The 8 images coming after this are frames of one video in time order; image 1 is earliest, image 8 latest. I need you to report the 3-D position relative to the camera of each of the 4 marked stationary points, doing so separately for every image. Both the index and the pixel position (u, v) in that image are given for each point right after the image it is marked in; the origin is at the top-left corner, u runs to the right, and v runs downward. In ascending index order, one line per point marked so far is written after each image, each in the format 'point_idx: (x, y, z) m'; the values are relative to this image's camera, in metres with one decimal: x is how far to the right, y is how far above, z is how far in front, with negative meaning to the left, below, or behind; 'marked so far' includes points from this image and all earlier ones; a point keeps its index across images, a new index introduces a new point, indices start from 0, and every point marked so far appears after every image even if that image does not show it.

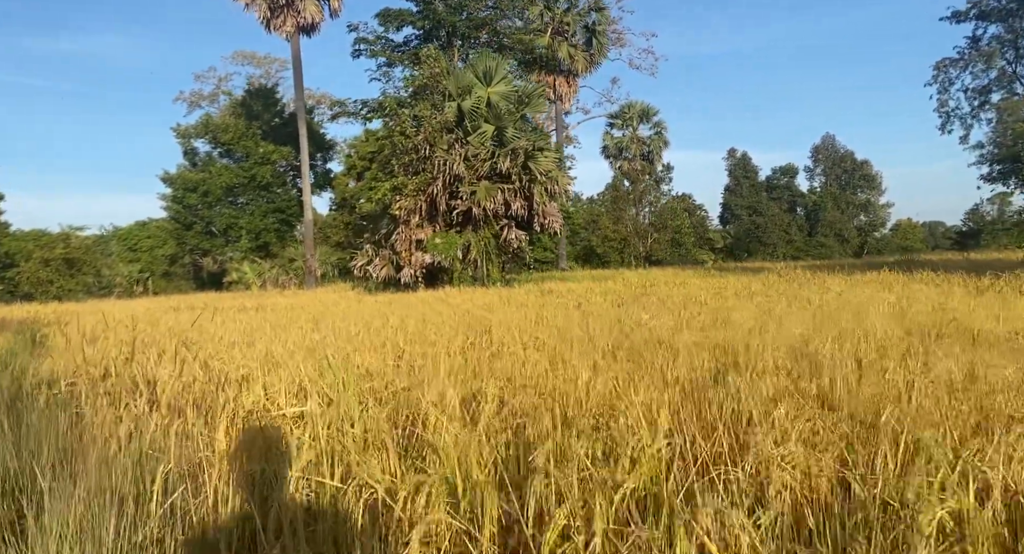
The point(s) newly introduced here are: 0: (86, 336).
0: (-3.7, -0.5, +6.2) m
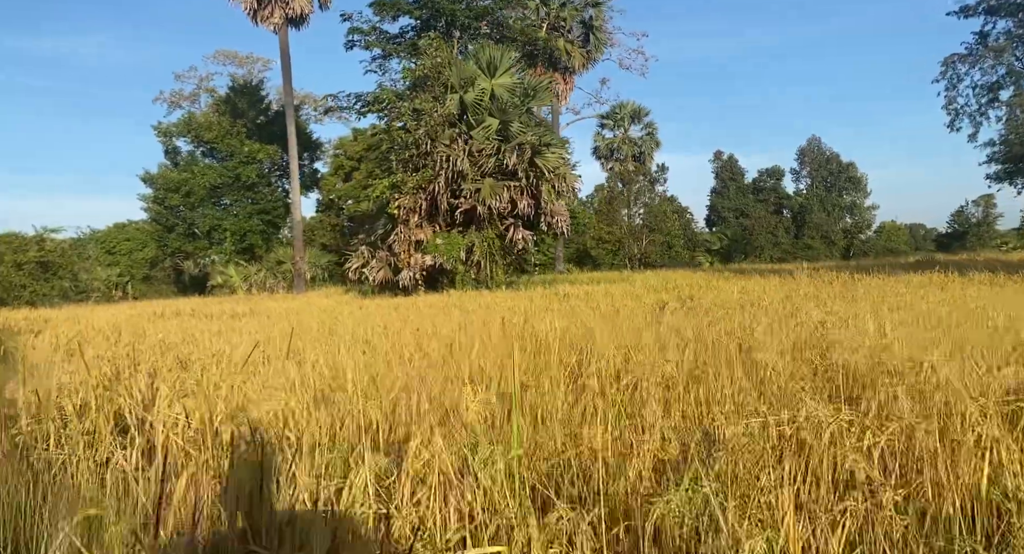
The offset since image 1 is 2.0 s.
0: (-3.3, -0.5, +5.3) m
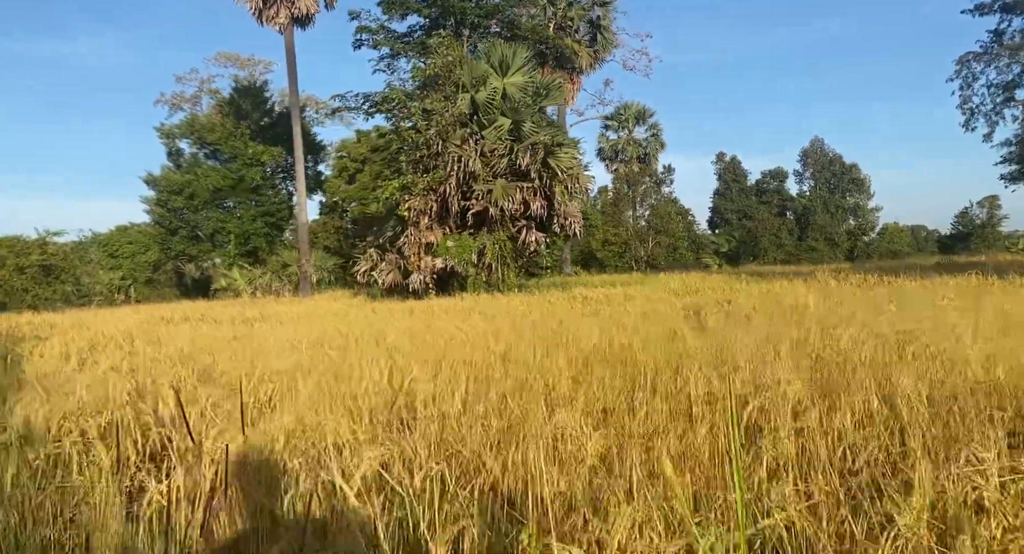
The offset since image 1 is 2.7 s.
0: (-3.1, -0.6, +5.0) m
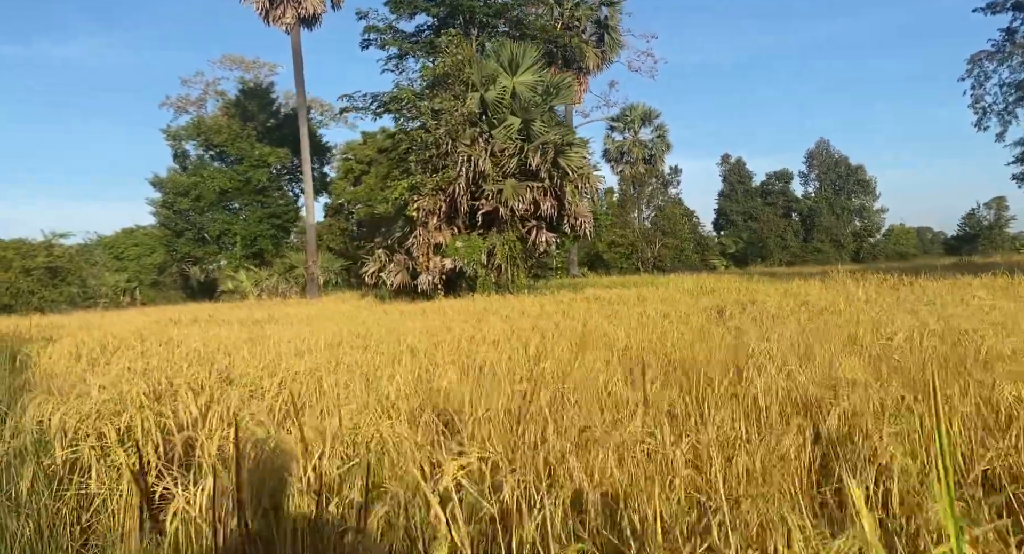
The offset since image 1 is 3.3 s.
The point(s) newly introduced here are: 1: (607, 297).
0: (-2.9, -0.6, +4.9) m
1: (+1.4, -0.3, +10.5) m
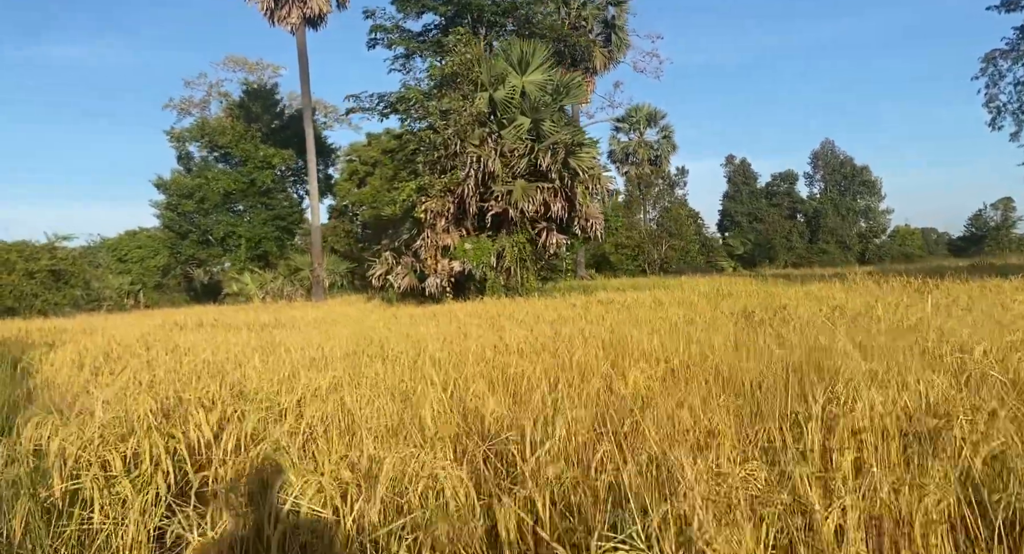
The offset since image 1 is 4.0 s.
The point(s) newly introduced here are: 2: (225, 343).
0: (-2.8, -0.6, +4.6) m
1: (+1.6, -0.3, +10.2) m
2: (-2.3, -0.5, +5.8) m
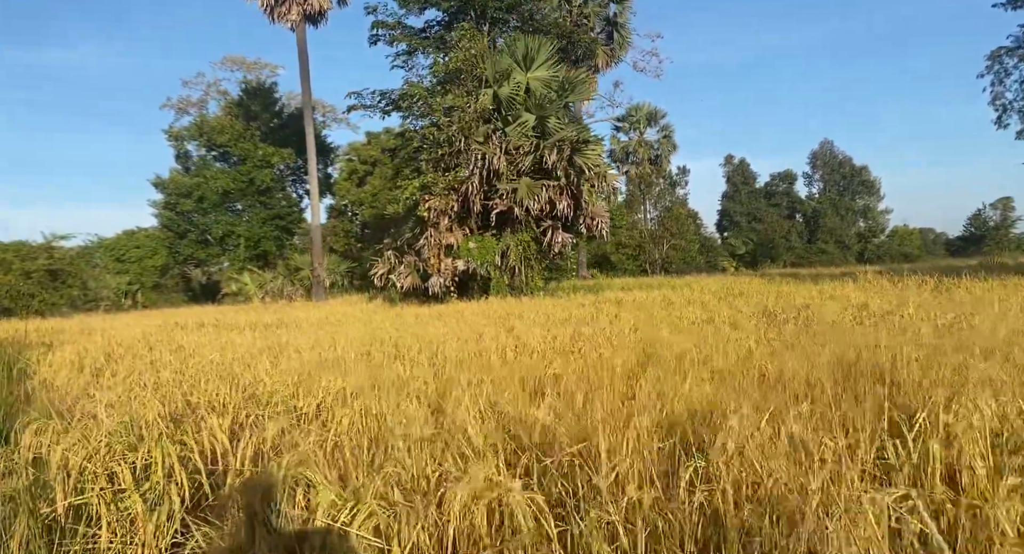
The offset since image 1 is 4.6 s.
0: (-2.6, -0.6, +4.4) m
1: (+1.7, -0.3, +10.0) m
2: (-2.2, -0.5, +5.6) m
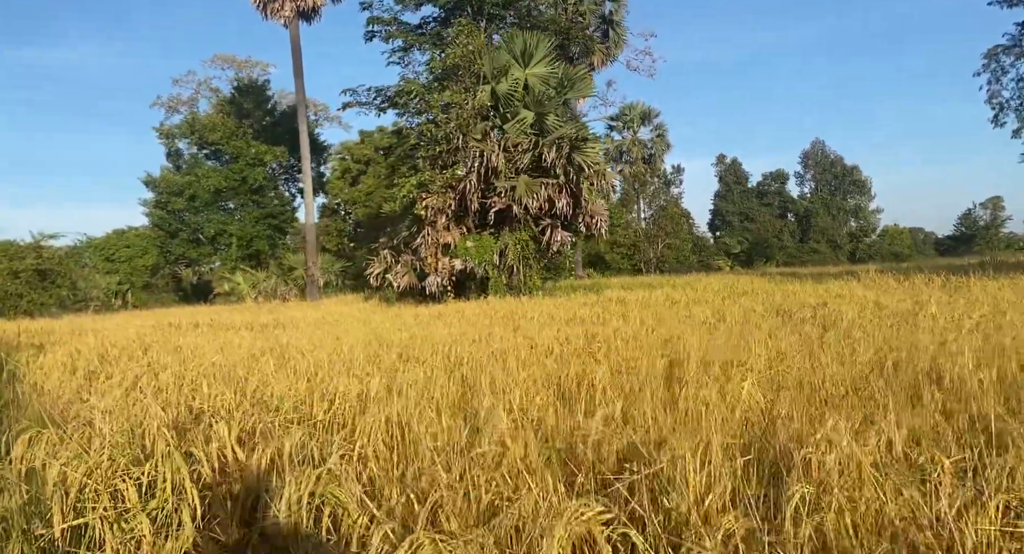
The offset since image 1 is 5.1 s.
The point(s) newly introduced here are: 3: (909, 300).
0: (-2.6, -0.6, +4.2) m
1: (+1.7, -0.3, +9.9) m
2: (-2.1, -0.5, +5.4) m
3: (+3.6, -0.2, +6.4) m
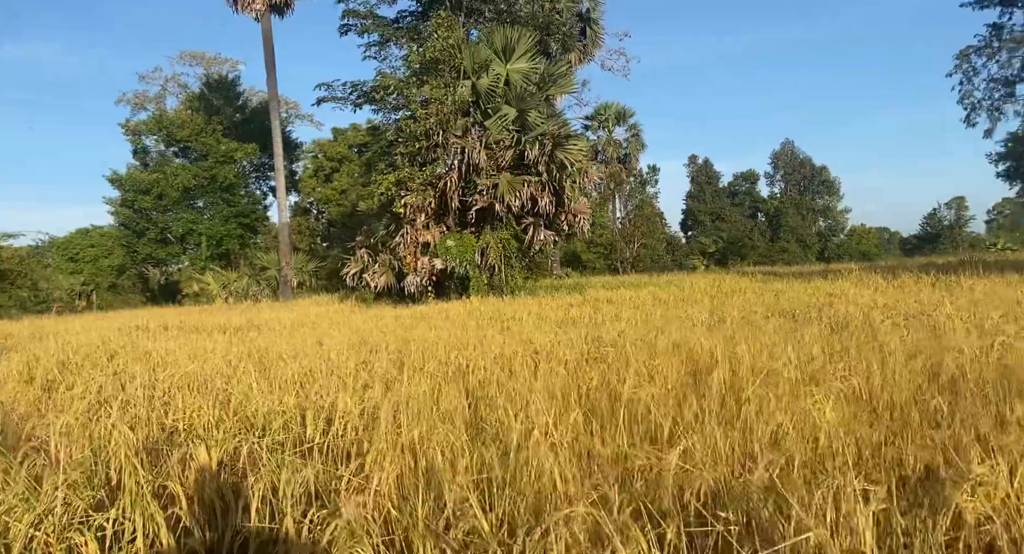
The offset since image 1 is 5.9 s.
0: (-2.5, -0.6, +3.8) m
1: (+1.5, -0.3, +9.7) m
2: (-2.2, -0.5, +5.0) m
3: (+3.5, -0.2, +6.2) m
